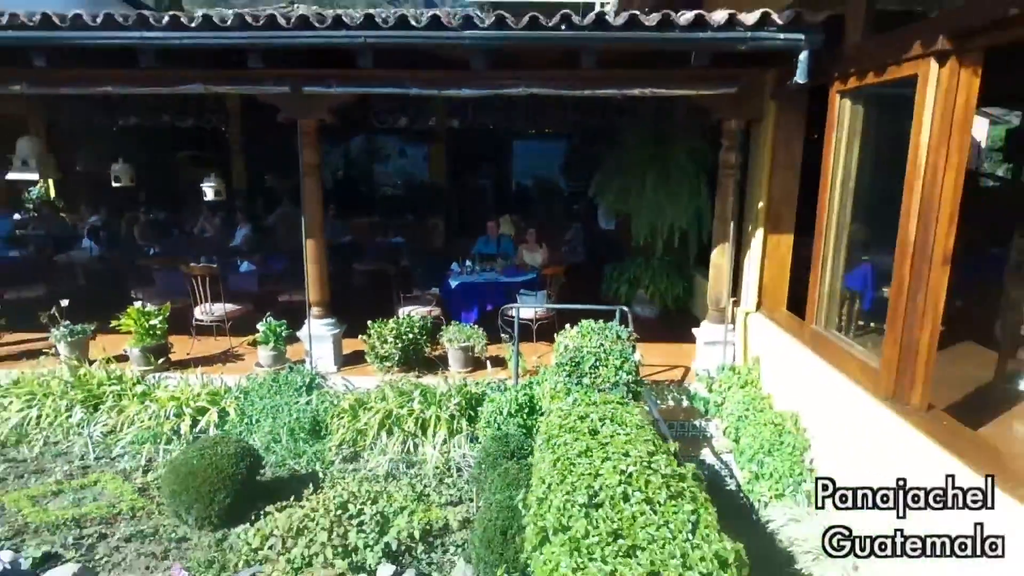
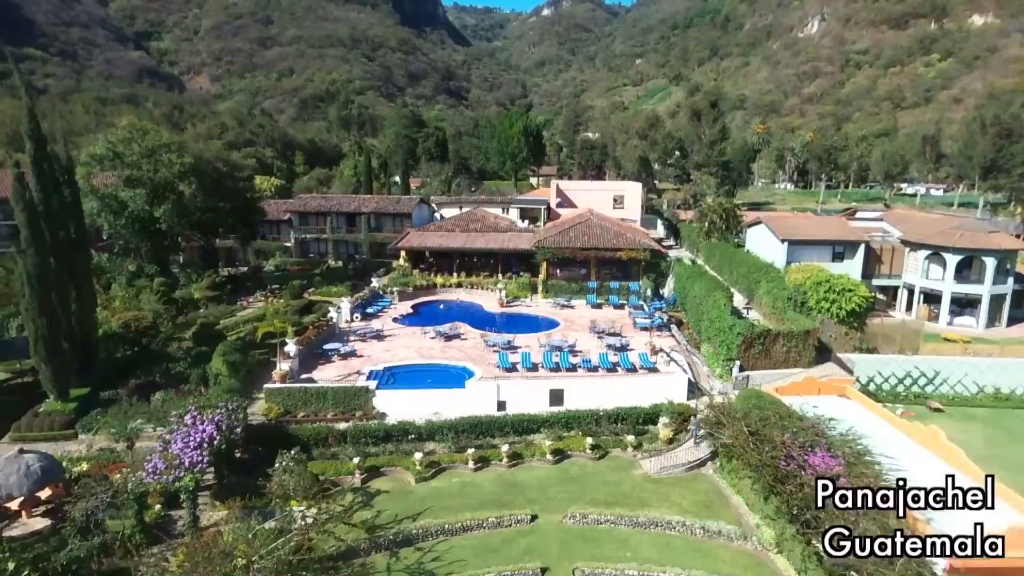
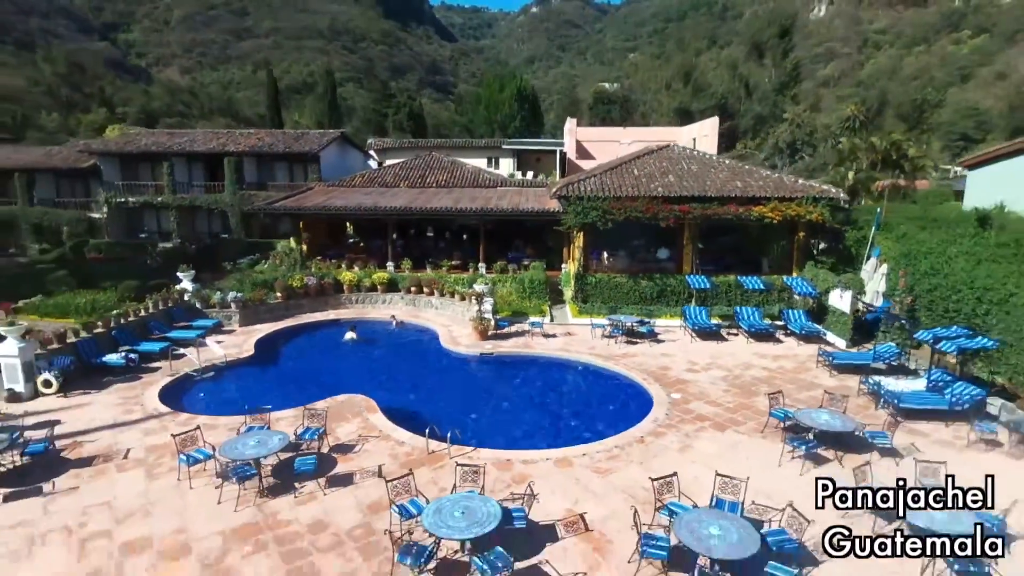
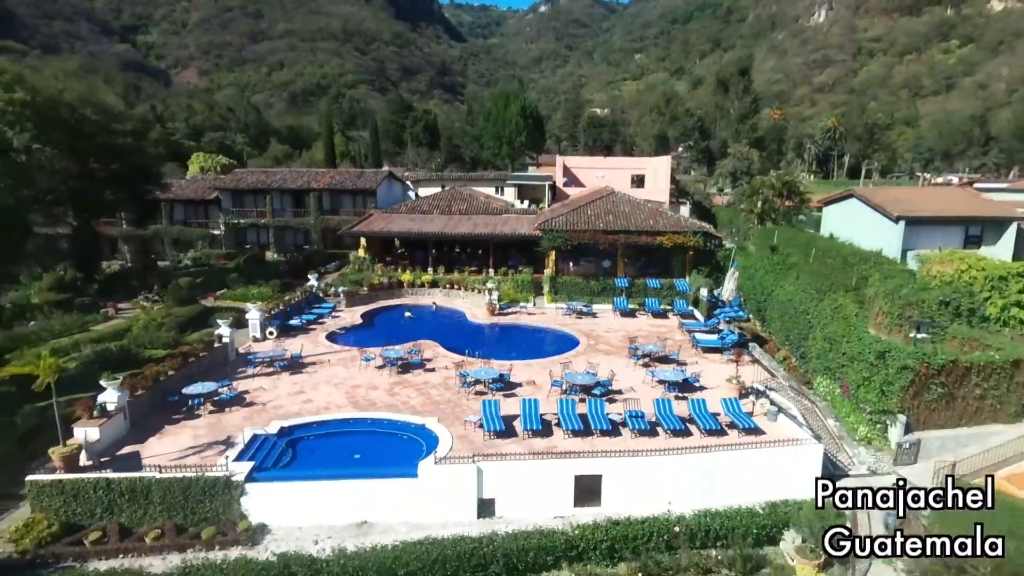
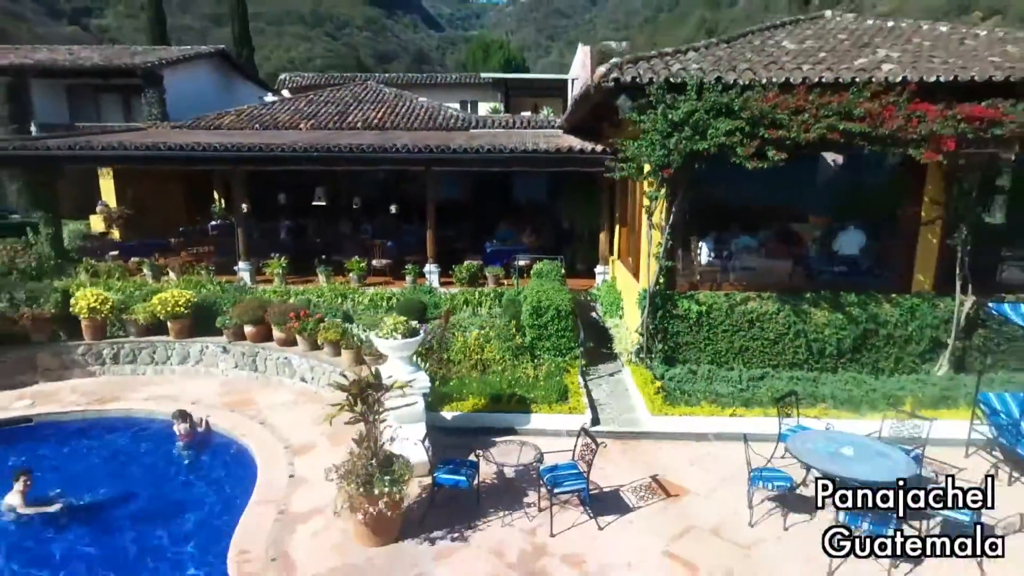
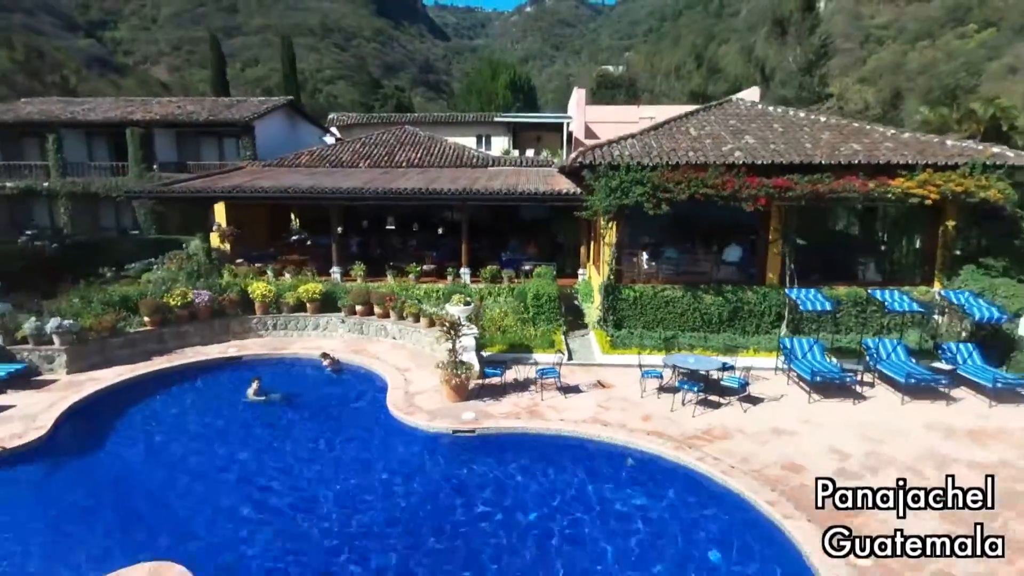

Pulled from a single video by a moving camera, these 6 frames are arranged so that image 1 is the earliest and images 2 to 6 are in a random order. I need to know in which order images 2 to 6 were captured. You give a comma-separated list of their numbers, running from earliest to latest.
5, 6, 3, 4, 2
